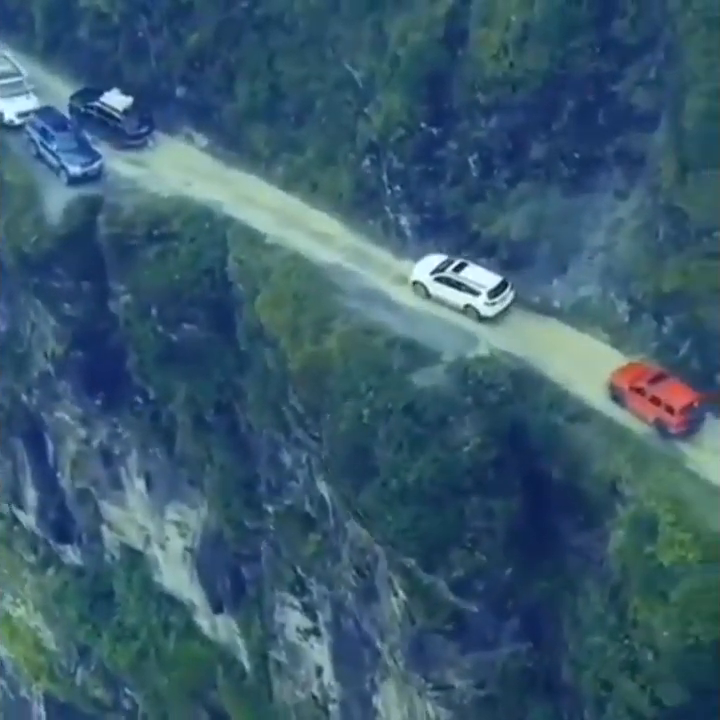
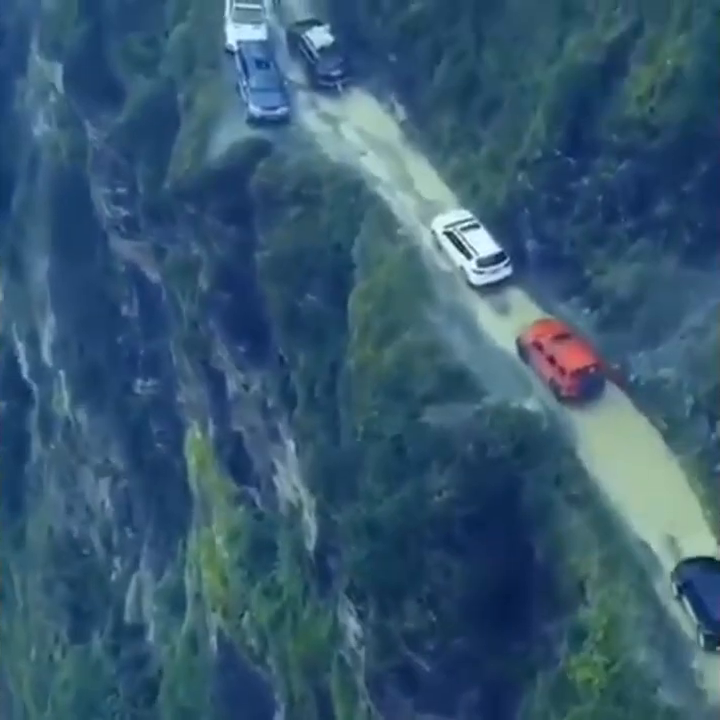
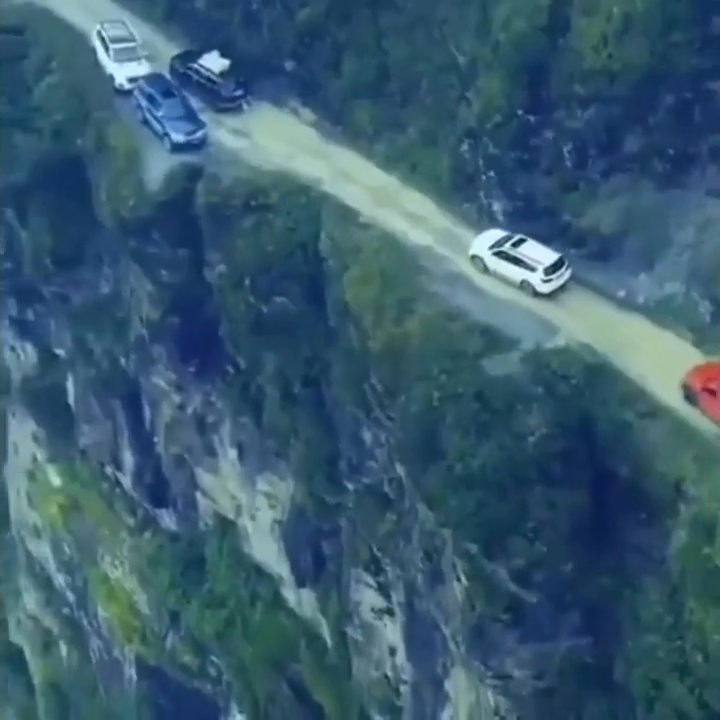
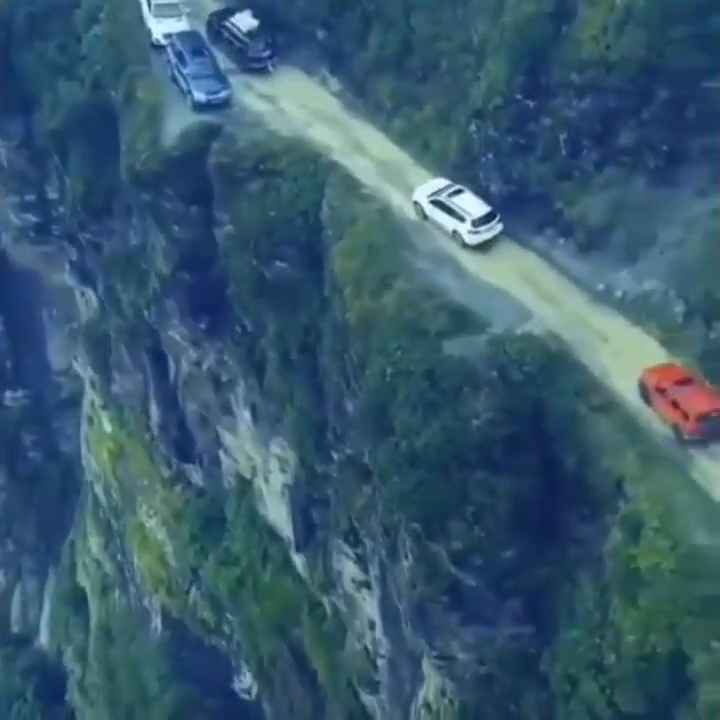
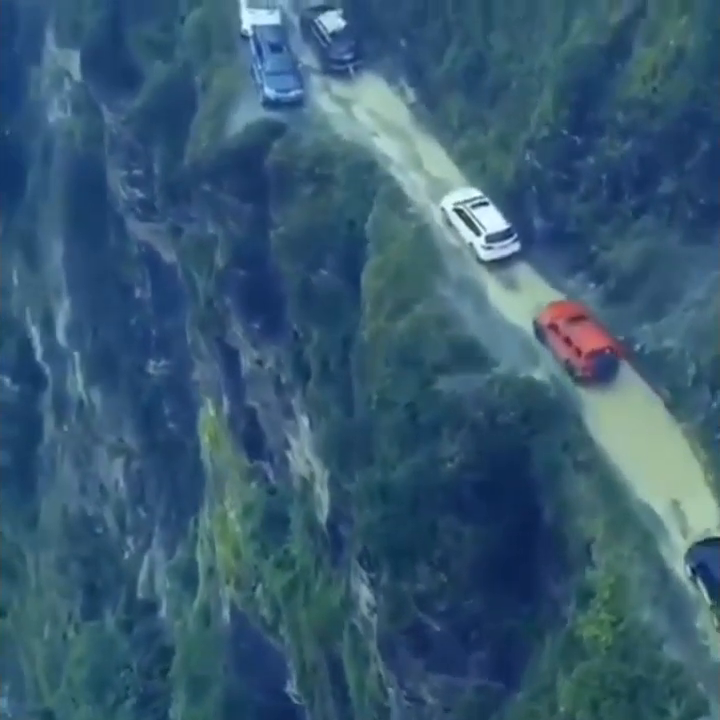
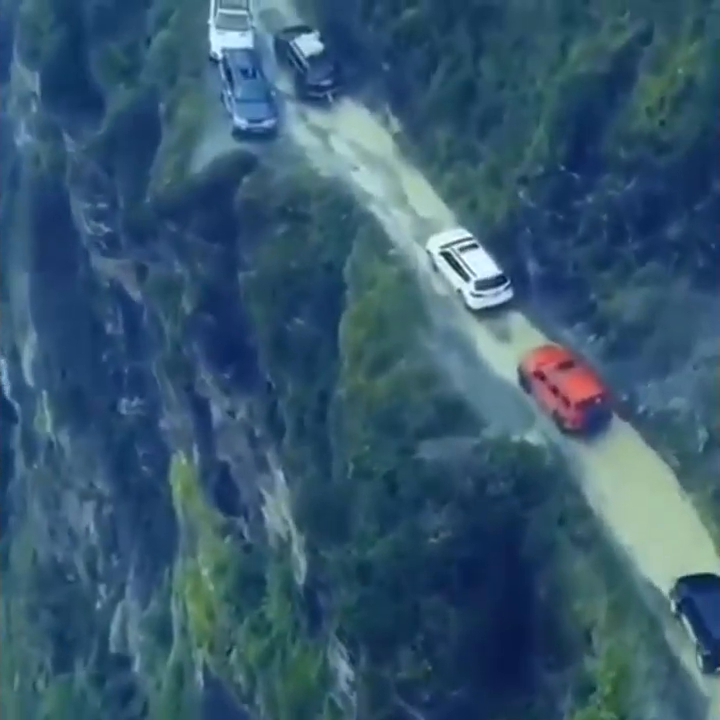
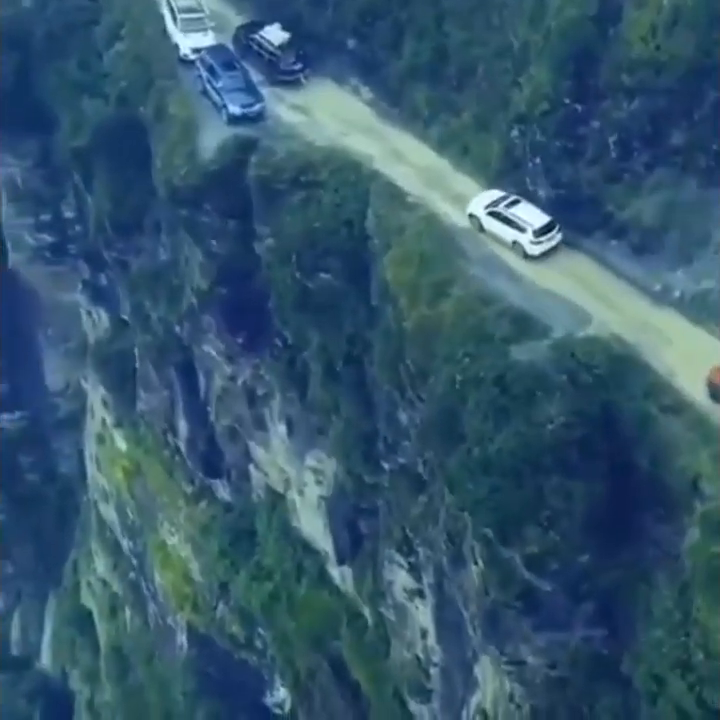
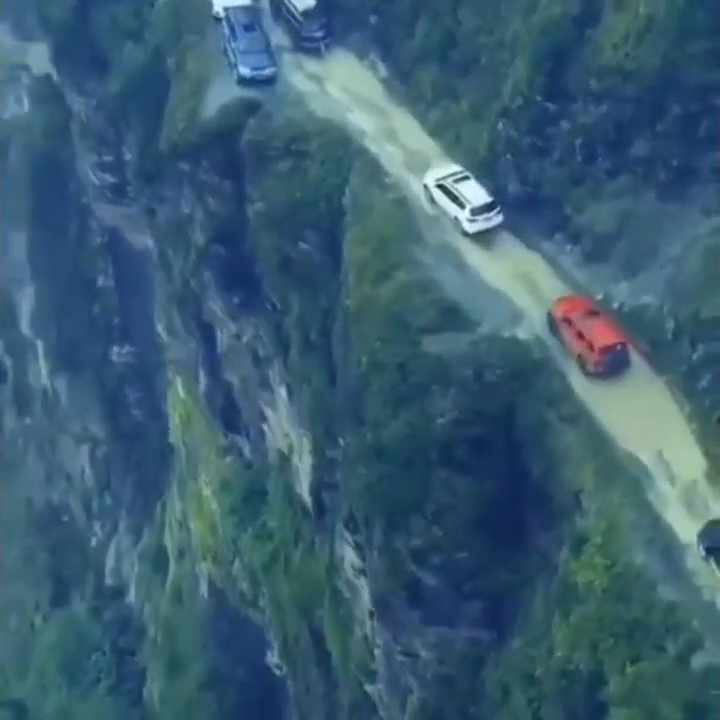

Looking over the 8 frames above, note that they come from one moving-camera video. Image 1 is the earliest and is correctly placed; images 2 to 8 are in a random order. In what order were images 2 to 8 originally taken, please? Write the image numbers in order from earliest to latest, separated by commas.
3, 7, 4, 8, 5, 2, 6
